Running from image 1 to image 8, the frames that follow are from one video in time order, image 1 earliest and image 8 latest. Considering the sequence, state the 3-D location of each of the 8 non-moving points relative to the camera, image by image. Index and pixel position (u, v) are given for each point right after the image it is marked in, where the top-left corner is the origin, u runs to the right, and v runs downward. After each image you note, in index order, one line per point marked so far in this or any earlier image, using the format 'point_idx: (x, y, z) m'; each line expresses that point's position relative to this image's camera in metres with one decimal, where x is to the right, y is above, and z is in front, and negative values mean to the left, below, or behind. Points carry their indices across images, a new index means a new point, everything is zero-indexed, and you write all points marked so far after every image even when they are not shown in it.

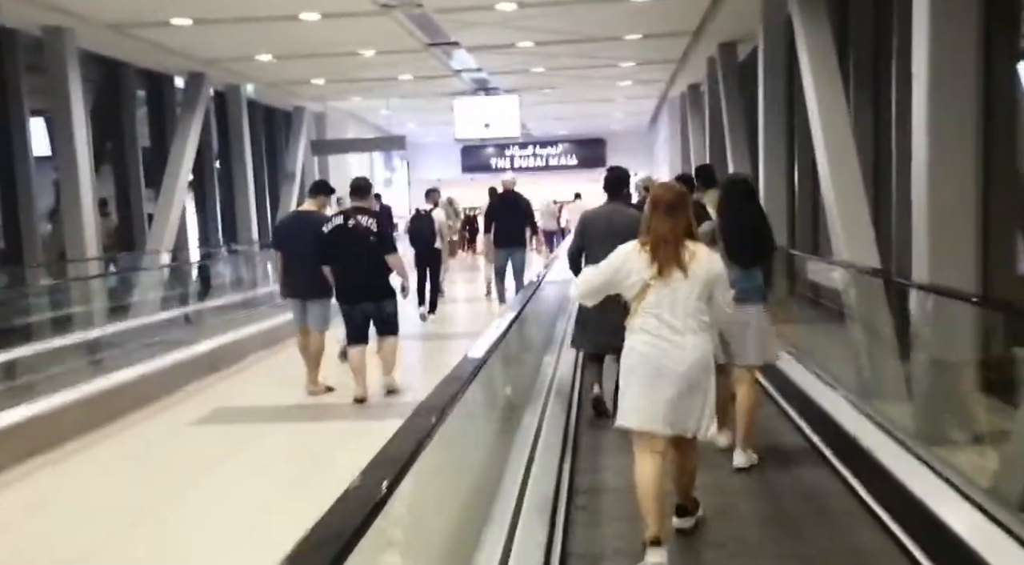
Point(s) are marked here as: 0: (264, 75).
0: (-3.2, +2.7, +13.7) m
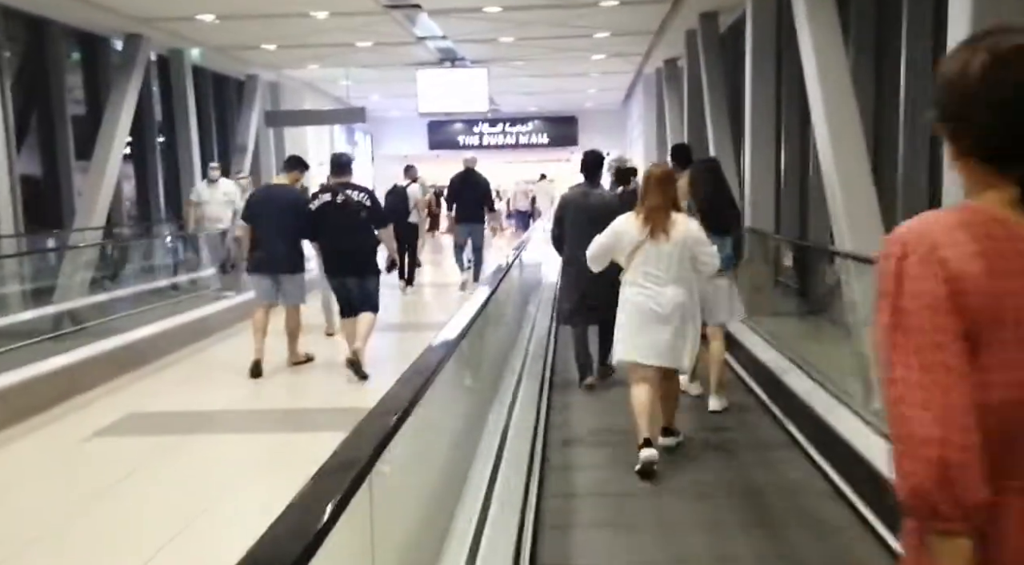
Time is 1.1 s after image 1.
0: (-3.6, +2.9, +12.6) m
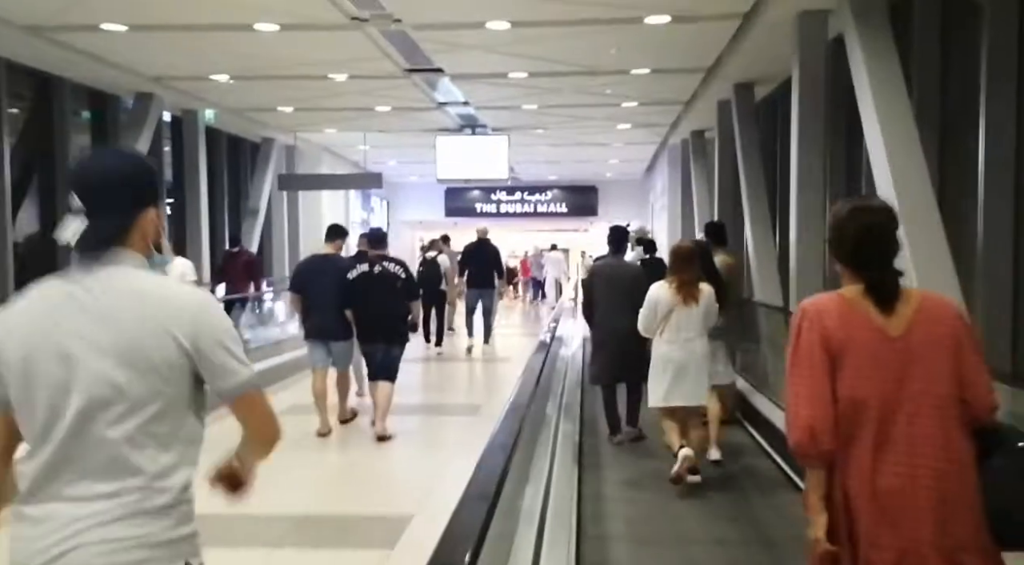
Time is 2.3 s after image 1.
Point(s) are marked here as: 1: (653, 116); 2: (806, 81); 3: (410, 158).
0: (-3.3, +2.1, +12.2) m
1: (+2.0, +2.3, +14.9) m
2: (+2.3, +1.6, +8.2) m
3: (-1.8, +2.3, +19.2) m
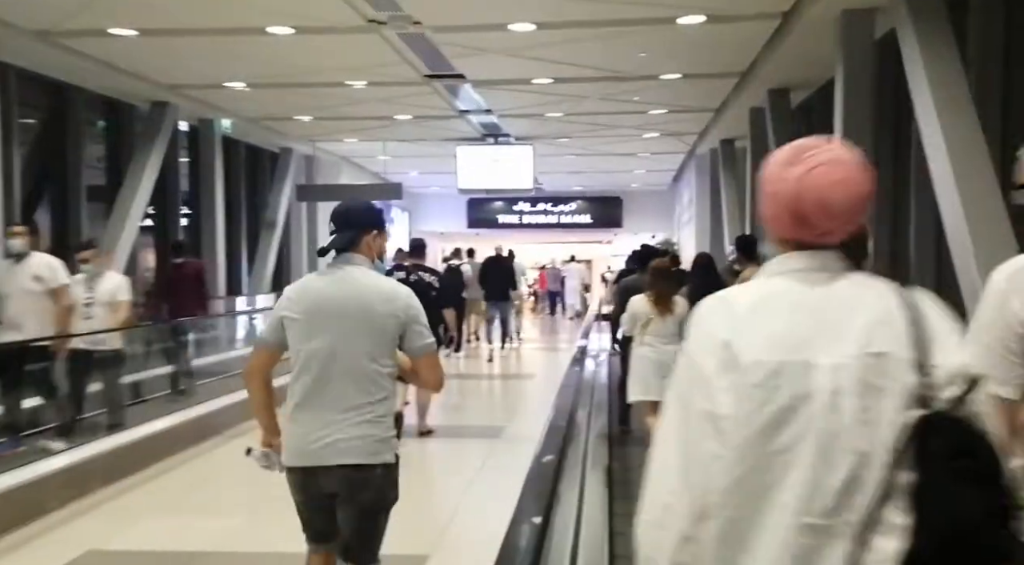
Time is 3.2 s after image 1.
0: (-3.1, +1.9, +11.8) m
1: (+2.3, +2.2, +14.4) m
2: (+2.5, +1.5, +7.8) m
3: (-1.4, +2.0, +18.9) m
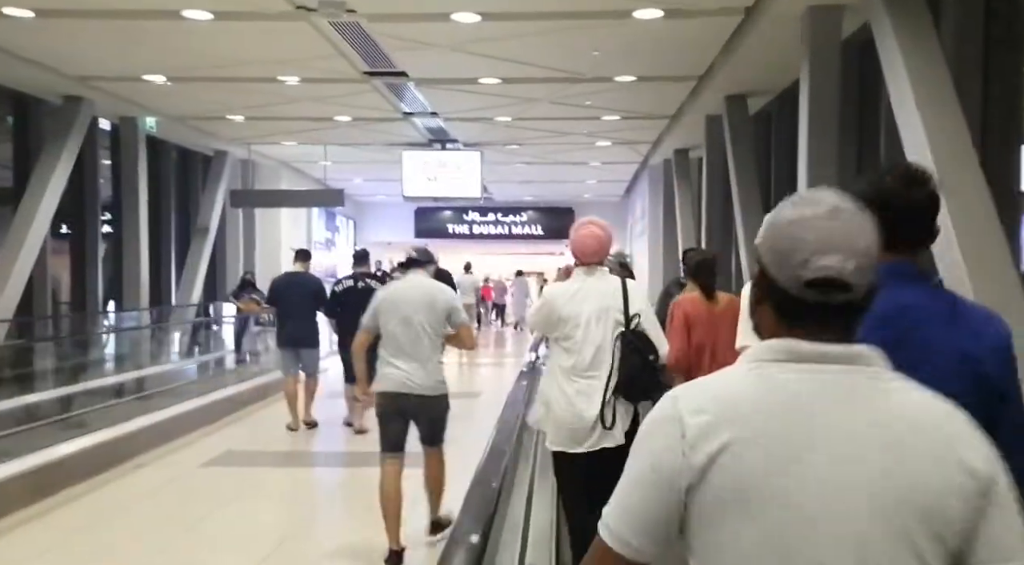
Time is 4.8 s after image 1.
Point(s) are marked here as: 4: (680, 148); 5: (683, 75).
0: (-3.6, +1.8, +11.0) m
1: (+1.6, +2.0, +13.9) m
2: (+2.1, +1.4, +7.2) m
3: (-2.3, +1.8, +18.1) m
4: (+2.4, +1.9, +14.9) m
5: (+1.6, +1.9, +9.8) m
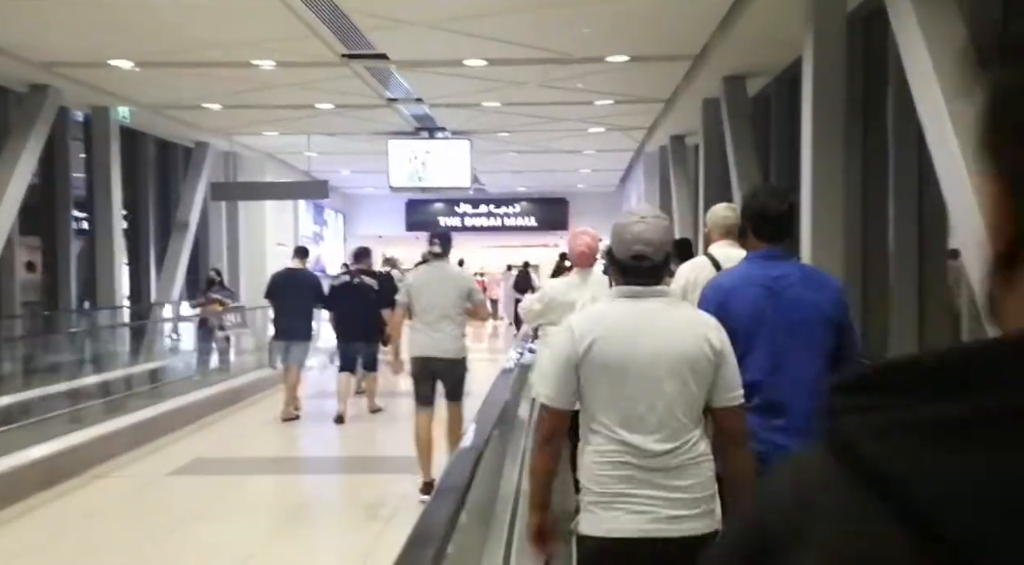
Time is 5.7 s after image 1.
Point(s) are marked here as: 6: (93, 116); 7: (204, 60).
0: (-3.8, +1.9, +10.6) m
1: (+1.5, +2.1, +13.4) m
2: (+2.0, +1.4, +6.7) m
3: (-2.5, +1.9, +17.7) m
4: (+2.2, +2.0, +14.5) m
5: (+1.5, +2.0, +9.4) m
6: (-4.5, +1.8, +11.5) m
7: (-2.6, +1.9, +8.9) m
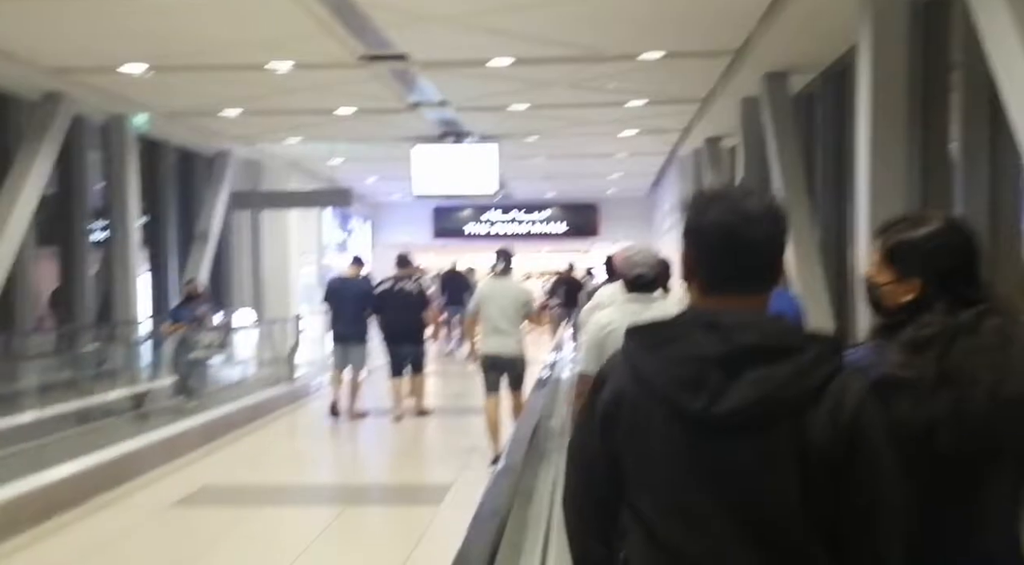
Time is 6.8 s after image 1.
0: (-3.5, +1.8, +10.2) m
1: (+1.8, +2.0, +12.9) m
2: (+2.1, +1.4, +6.2) m
3: (-2.0, +1.8, +17.2) m
4: (+2.6, +1.9, +13.9) m
5: (+1.7, +1.9, +8.8) m
6: (-4.2, +1.7, +11.2) m
7: (-2.4, +1.8, +8.5) m
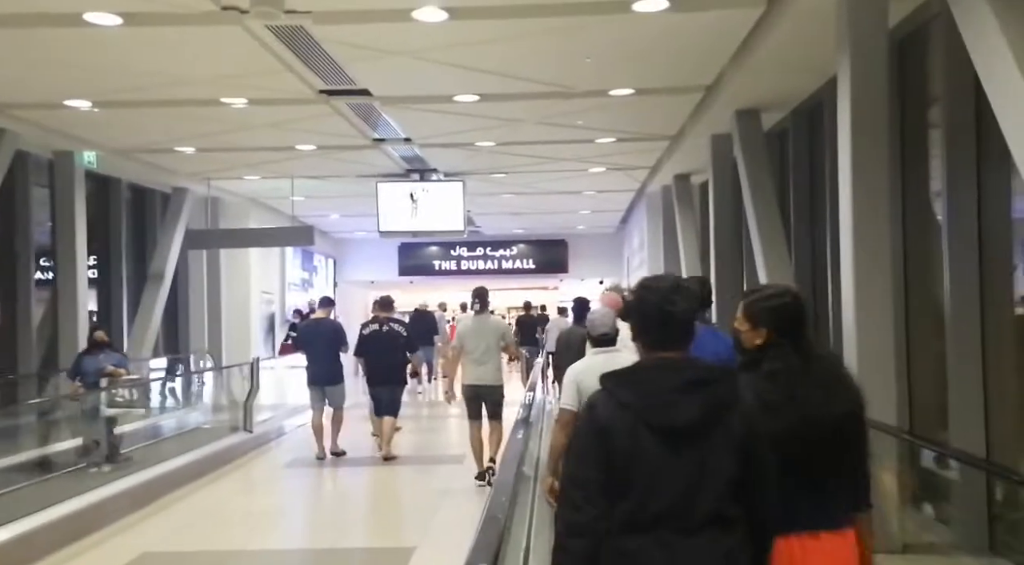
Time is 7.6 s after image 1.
0: (-3.8, +1.3, +9.8) m
1: (+1.4, +1.5, +12.6) m
2: (+1.9, +1.1, +5.9) m
3: (-2.5, +1.1, +16.9) m
4: (+2.2, +1.4, +13.7) m
5: (+1.4, +1.6, +8.6) m
6: (-4.6, +1.2, +10.7) m
7: (-2.6, +1.4, +8.2) m
